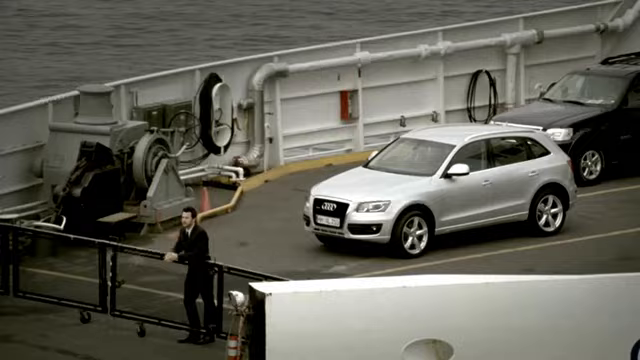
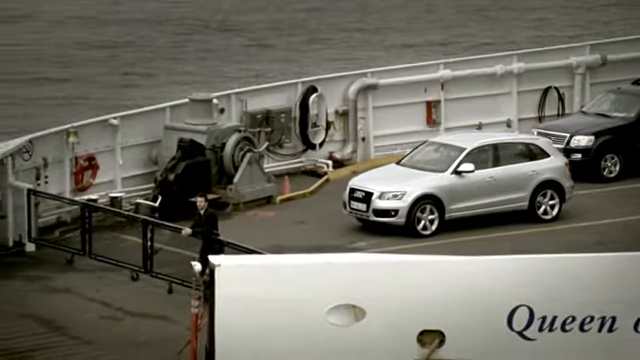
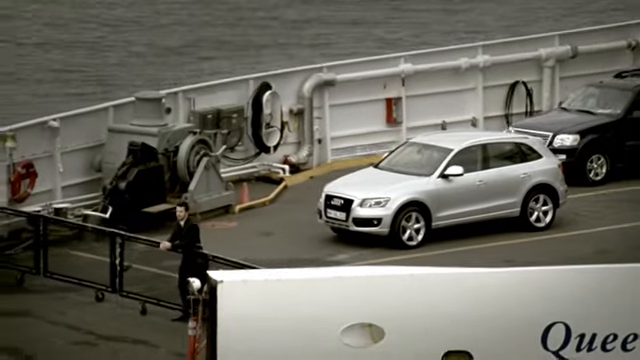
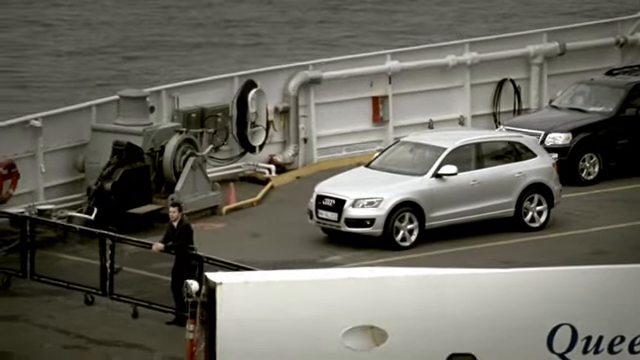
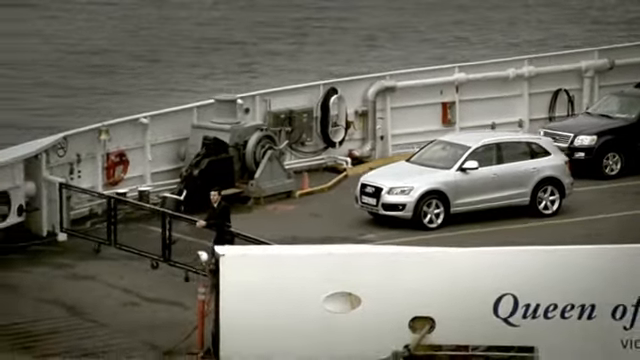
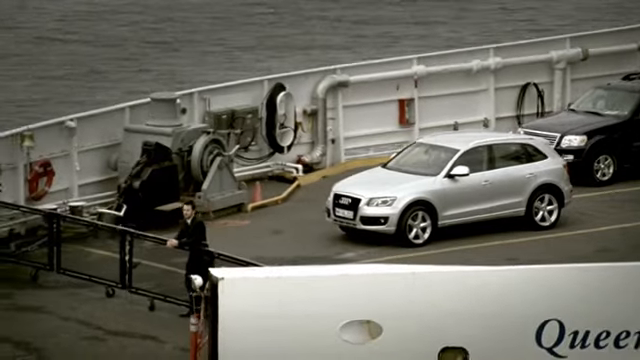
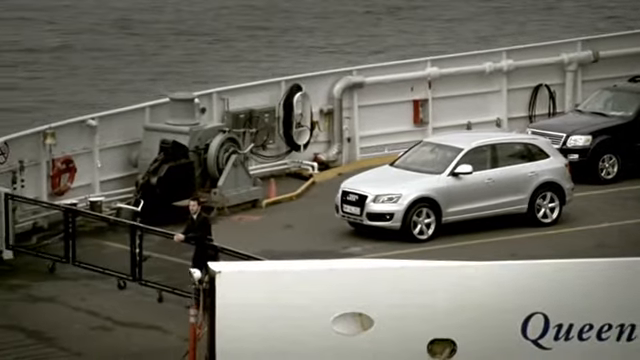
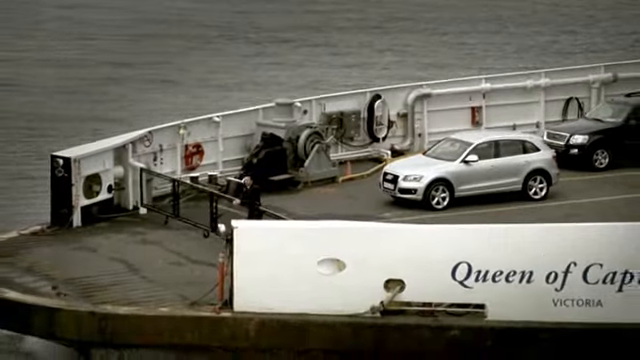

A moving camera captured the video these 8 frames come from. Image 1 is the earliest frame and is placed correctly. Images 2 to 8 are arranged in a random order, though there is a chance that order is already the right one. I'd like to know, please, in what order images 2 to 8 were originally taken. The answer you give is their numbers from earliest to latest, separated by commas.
4, 3, 6, 7, 2, 5, 8
